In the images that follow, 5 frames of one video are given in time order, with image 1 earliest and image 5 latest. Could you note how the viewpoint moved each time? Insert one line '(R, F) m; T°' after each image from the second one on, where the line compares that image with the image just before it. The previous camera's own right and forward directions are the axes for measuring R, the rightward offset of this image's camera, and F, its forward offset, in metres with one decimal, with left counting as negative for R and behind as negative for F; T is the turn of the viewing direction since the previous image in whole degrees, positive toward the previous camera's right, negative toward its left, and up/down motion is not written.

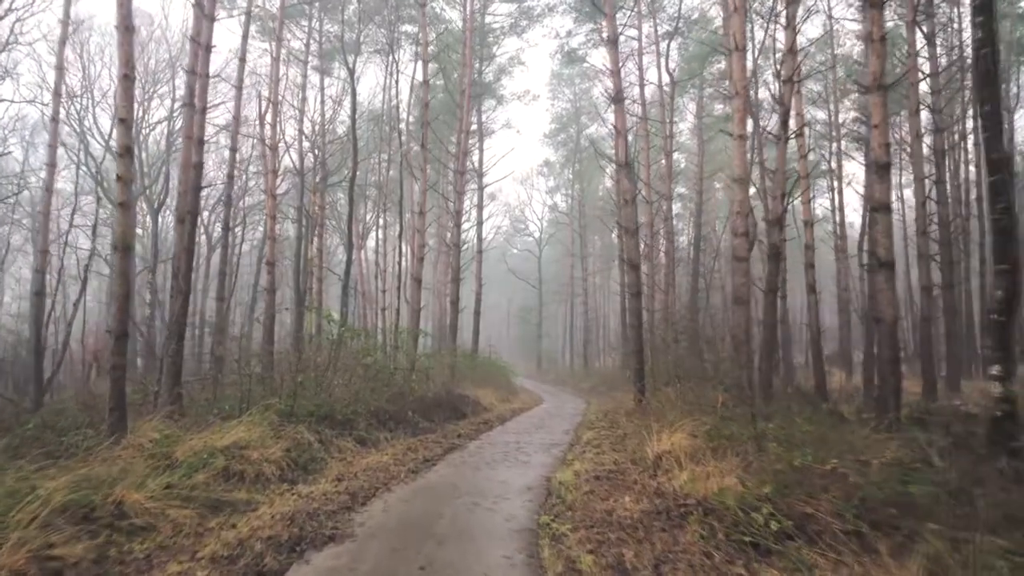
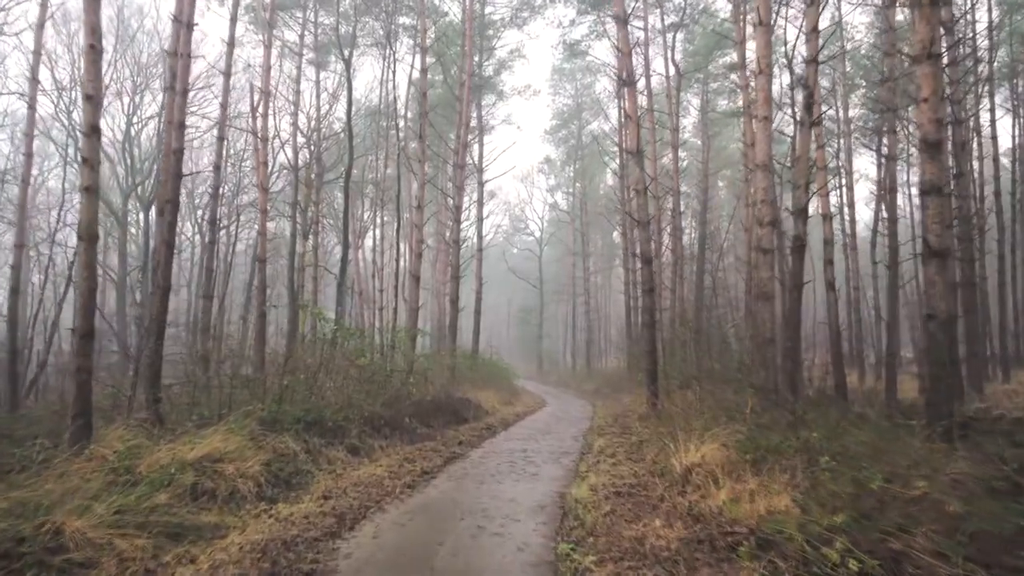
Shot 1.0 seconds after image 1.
(-0.1, +0.8) m; 0°
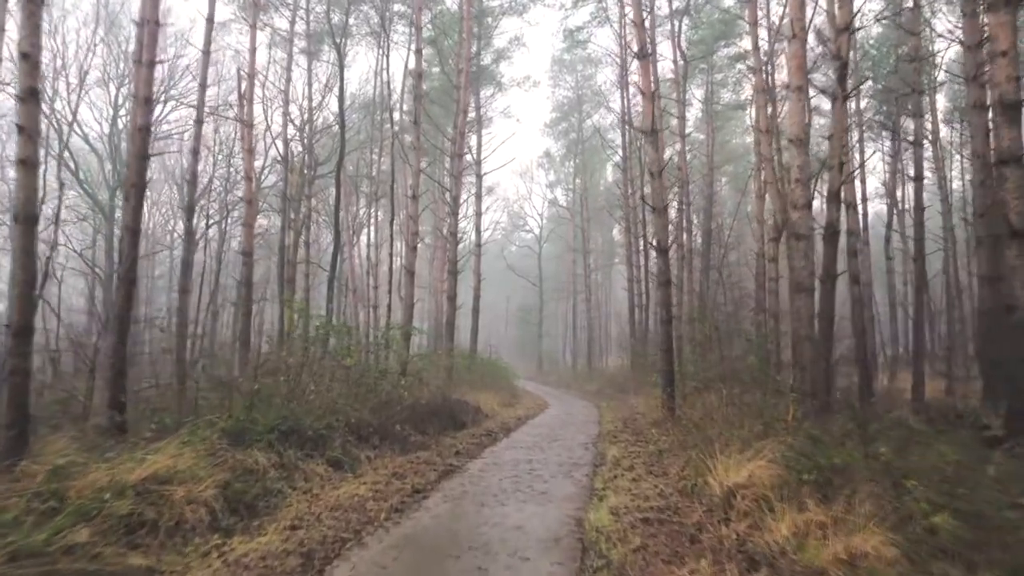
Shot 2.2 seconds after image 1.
(-0.1, +1.0) m; 0°
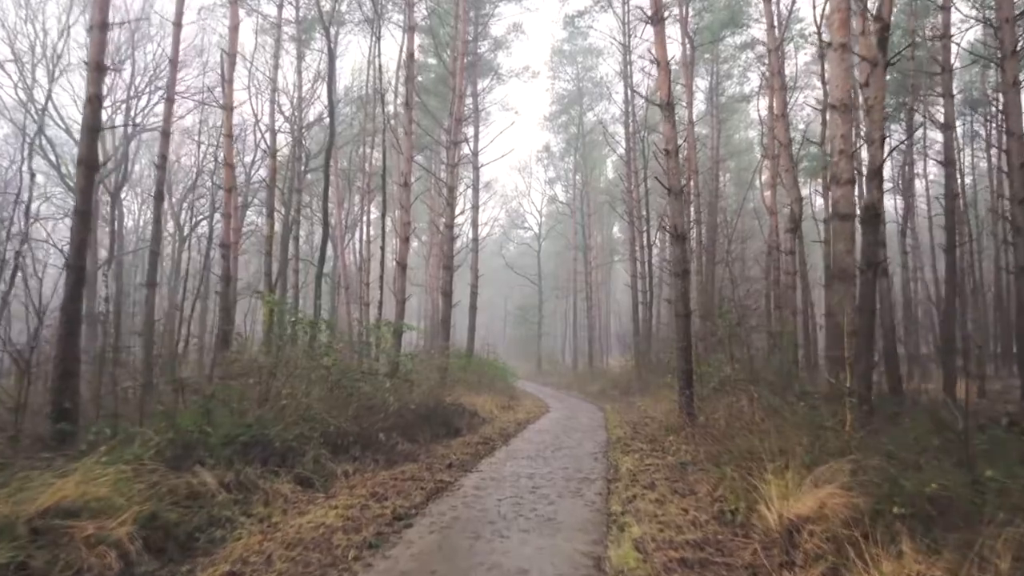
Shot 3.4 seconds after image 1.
(0.0, +1.0) m; 0°
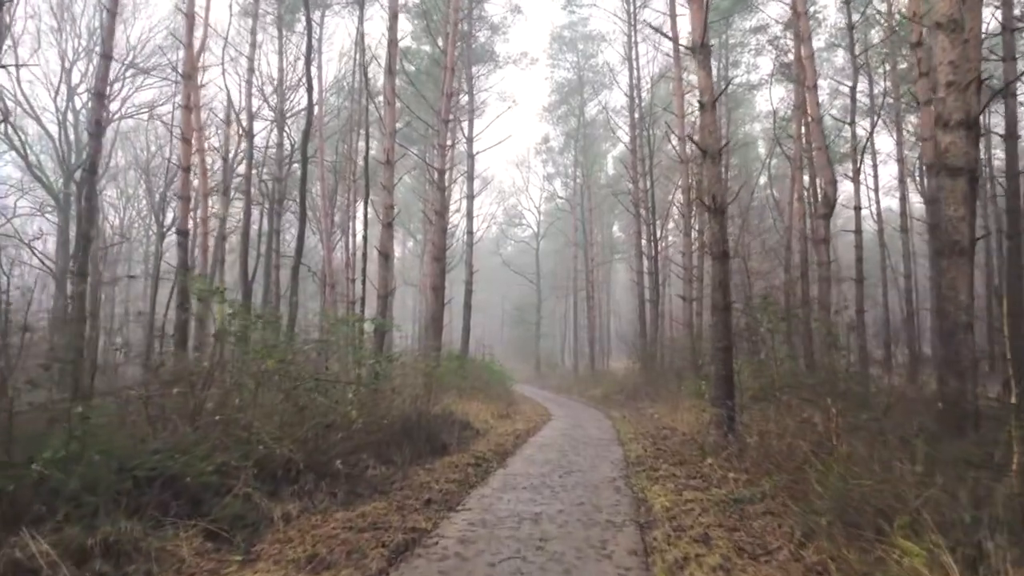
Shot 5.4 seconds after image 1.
(0.0, +1.7) m; 0°
